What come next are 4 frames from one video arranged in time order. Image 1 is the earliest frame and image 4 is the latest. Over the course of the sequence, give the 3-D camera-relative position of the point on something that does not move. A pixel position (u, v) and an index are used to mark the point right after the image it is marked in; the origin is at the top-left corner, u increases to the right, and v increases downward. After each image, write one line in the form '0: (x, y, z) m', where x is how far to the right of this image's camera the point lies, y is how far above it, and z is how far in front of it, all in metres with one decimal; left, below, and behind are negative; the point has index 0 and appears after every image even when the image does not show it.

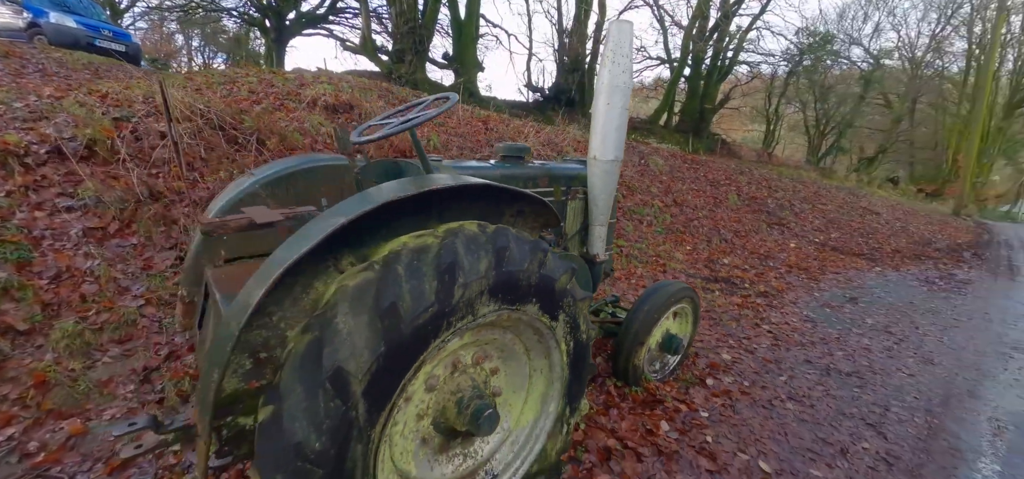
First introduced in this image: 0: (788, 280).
0: (+4.4, -0.7, +6.8) m
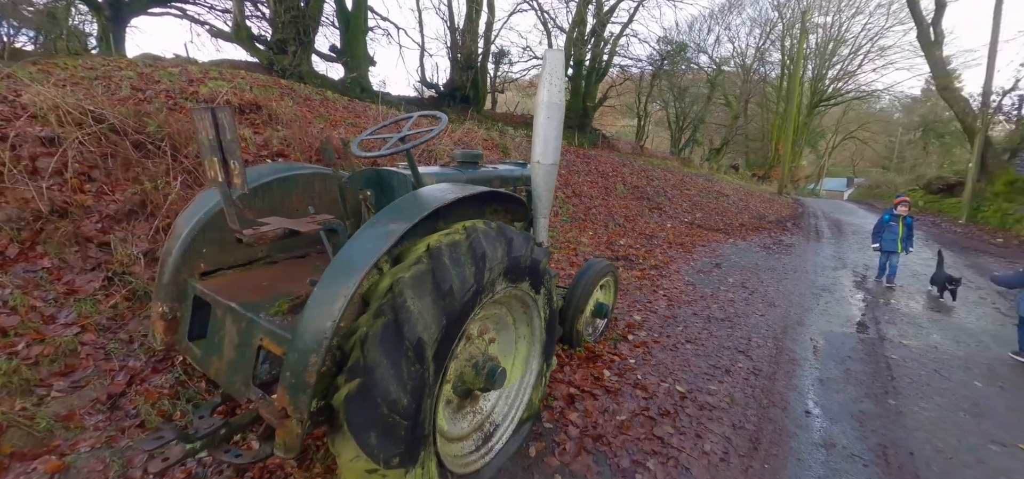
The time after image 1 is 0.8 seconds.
0: (+3.1, -0.3, +8.2) m
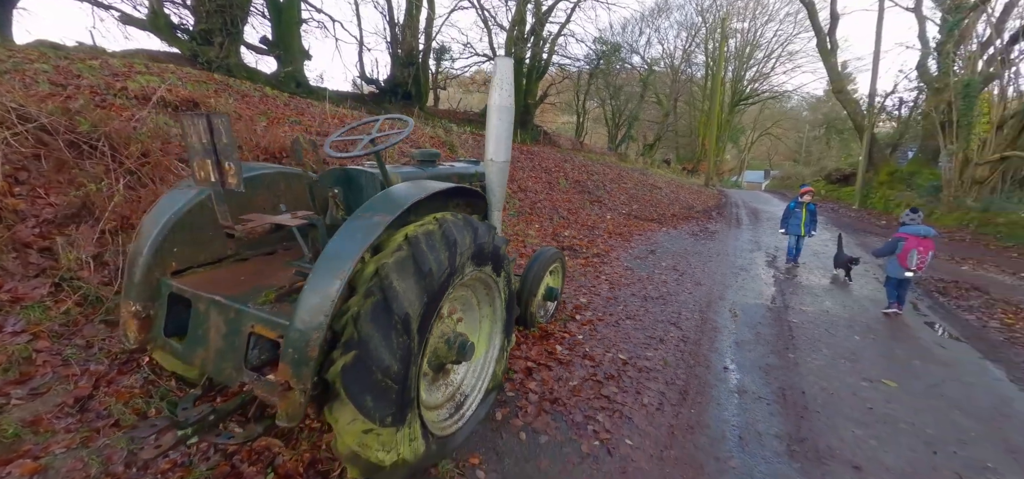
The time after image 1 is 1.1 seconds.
0: (+2.1, -0.1, +8.8) m
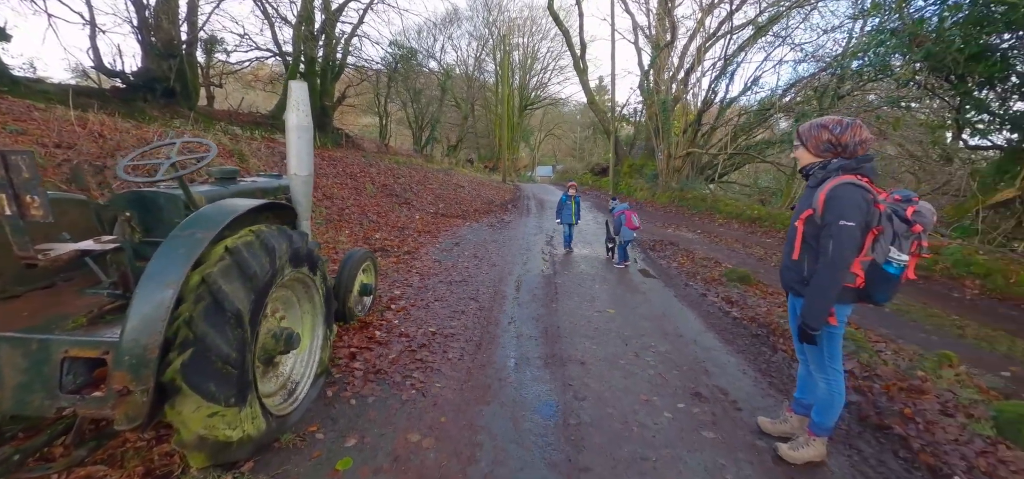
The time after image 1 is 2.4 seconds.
0: (-2.1, 0.0, +9.7) m
